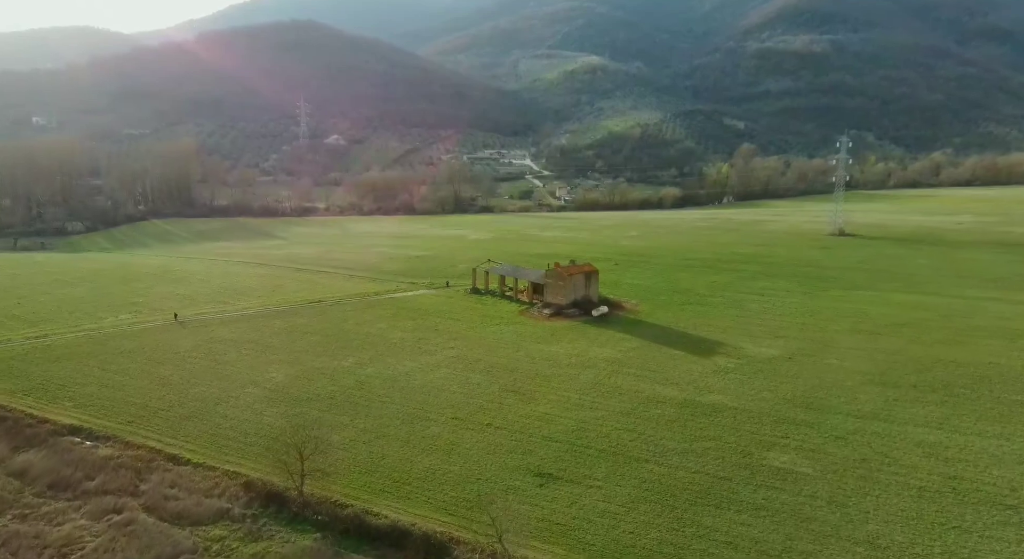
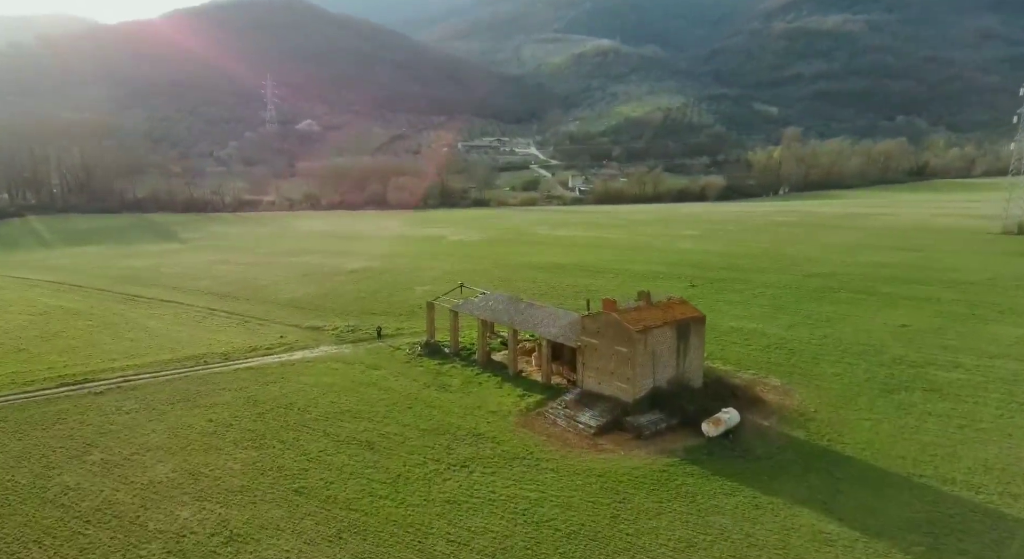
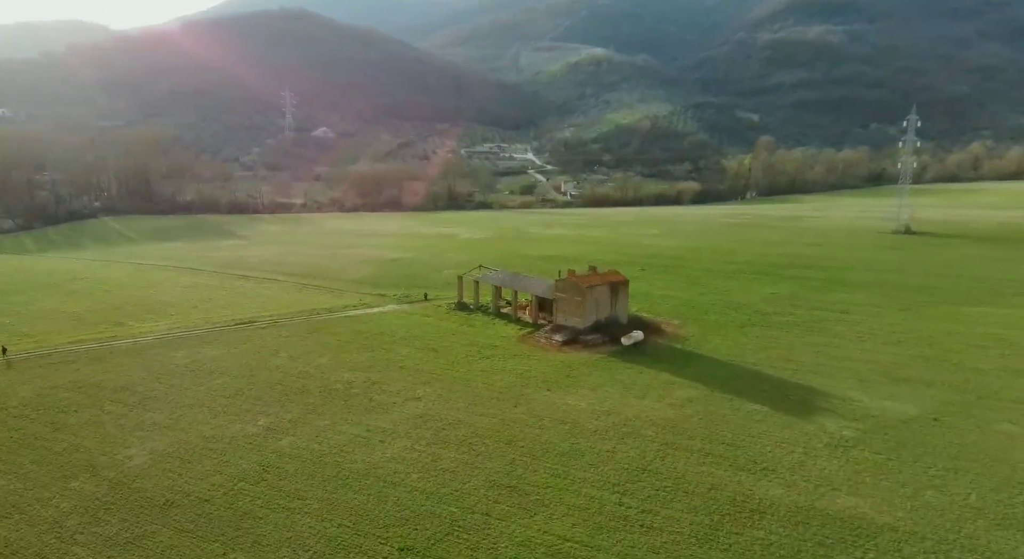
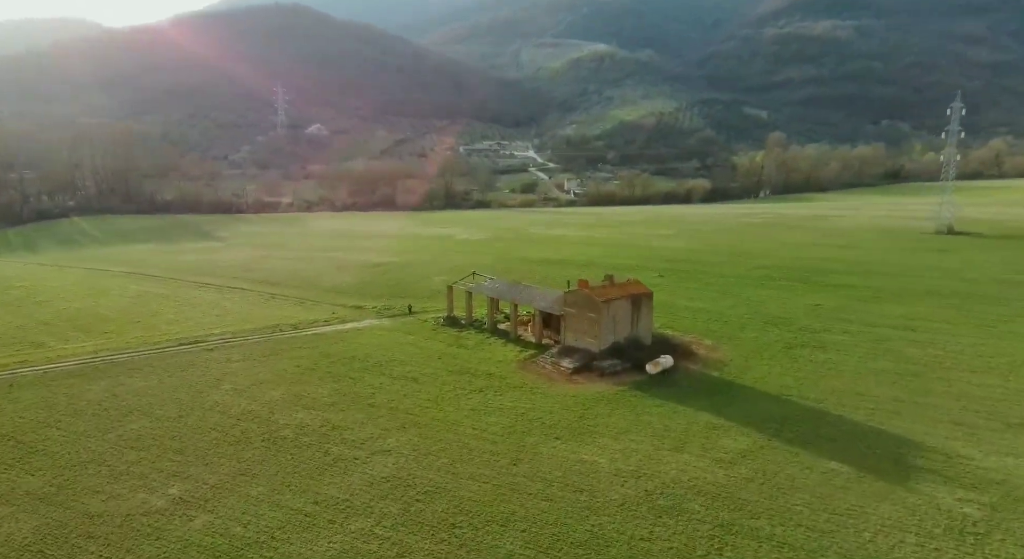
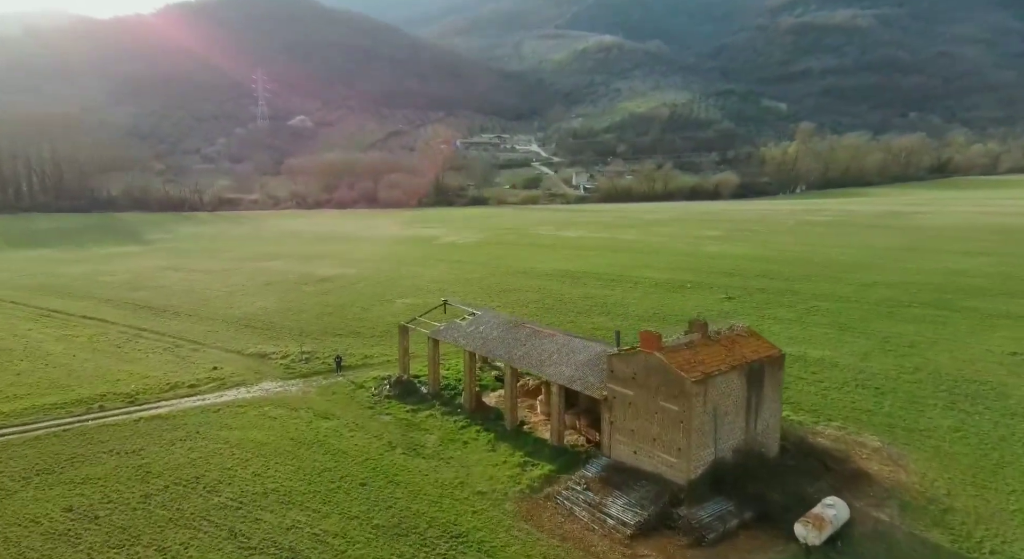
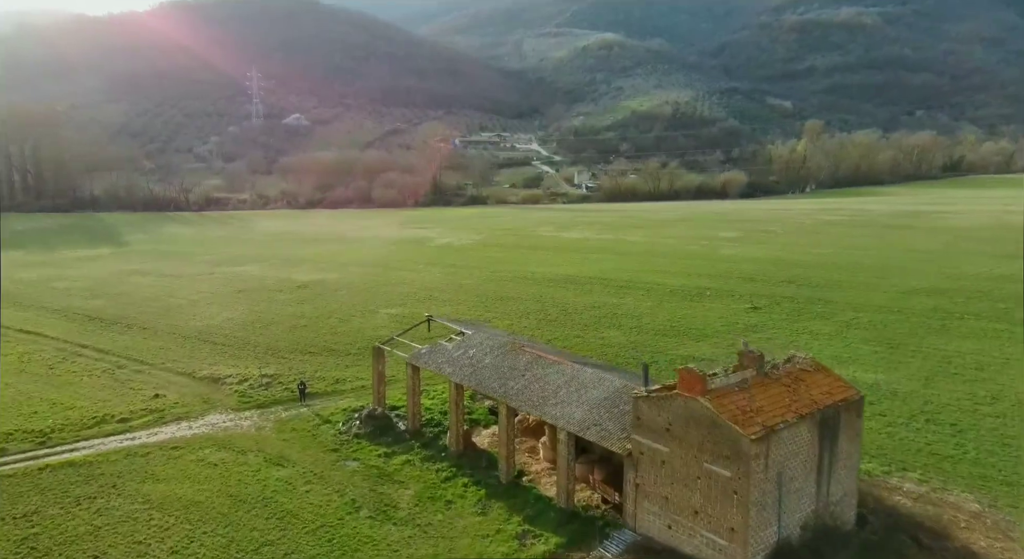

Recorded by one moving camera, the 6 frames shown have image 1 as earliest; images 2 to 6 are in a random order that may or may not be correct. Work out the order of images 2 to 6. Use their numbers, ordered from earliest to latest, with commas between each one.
3, 4, 2, 5, 6
